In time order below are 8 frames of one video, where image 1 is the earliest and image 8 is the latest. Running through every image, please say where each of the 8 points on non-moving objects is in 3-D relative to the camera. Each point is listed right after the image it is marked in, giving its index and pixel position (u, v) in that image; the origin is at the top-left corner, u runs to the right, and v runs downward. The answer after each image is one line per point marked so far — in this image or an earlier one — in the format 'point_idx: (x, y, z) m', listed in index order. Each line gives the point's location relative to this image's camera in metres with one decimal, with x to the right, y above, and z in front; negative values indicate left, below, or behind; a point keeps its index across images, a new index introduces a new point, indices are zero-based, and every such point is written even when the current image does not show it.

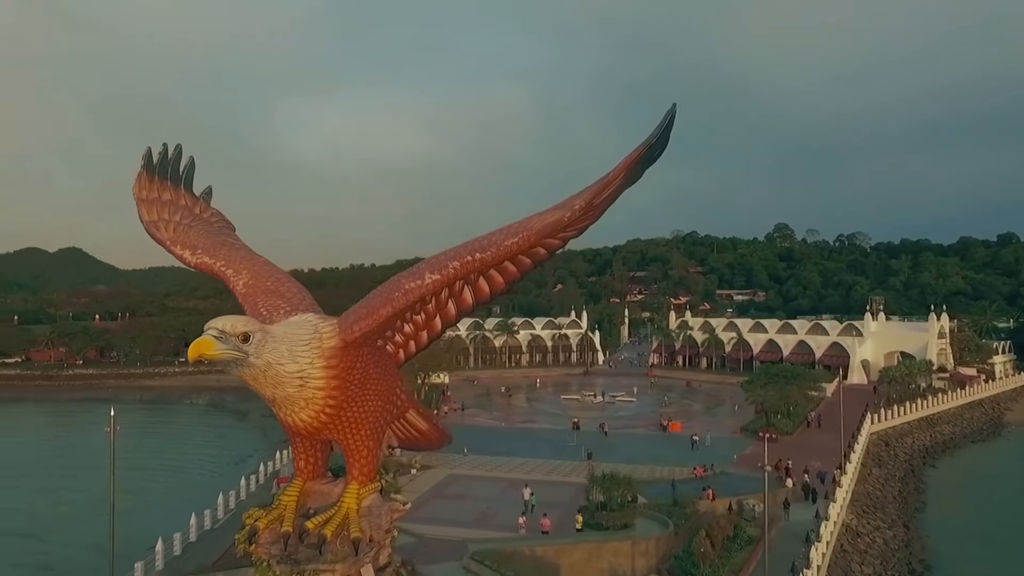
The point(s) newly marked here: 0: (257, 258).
0: (-2.5, +0.3, +6.3) m
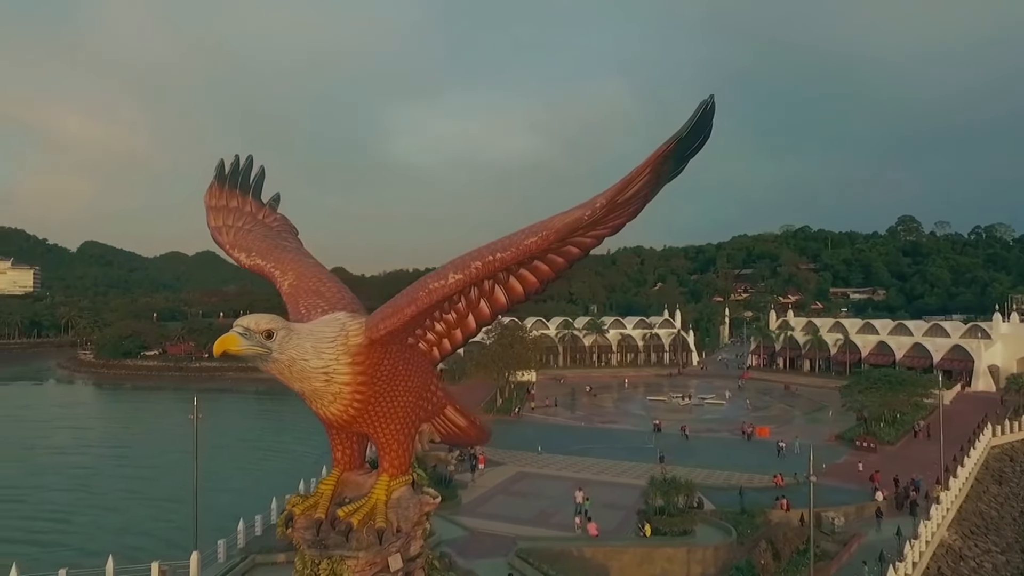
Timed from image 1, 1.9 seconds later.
0: (-2.2, +0.3, +6.7) m
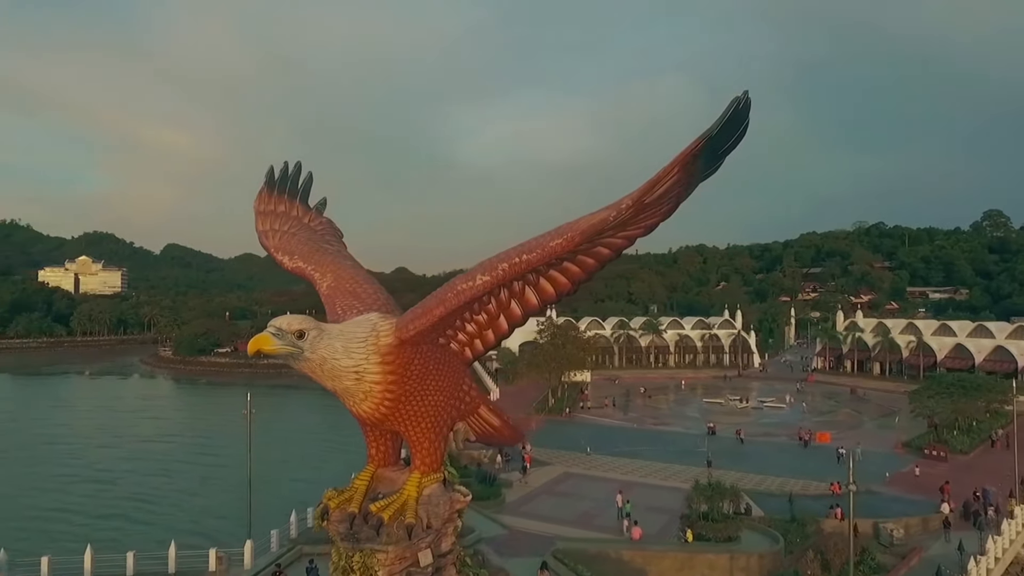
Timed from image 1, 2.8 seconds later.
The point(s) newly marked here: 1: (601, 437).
0: (-1.8, +0.3, +7.0) m
1: (+2.5, -4.2, +18.1) m
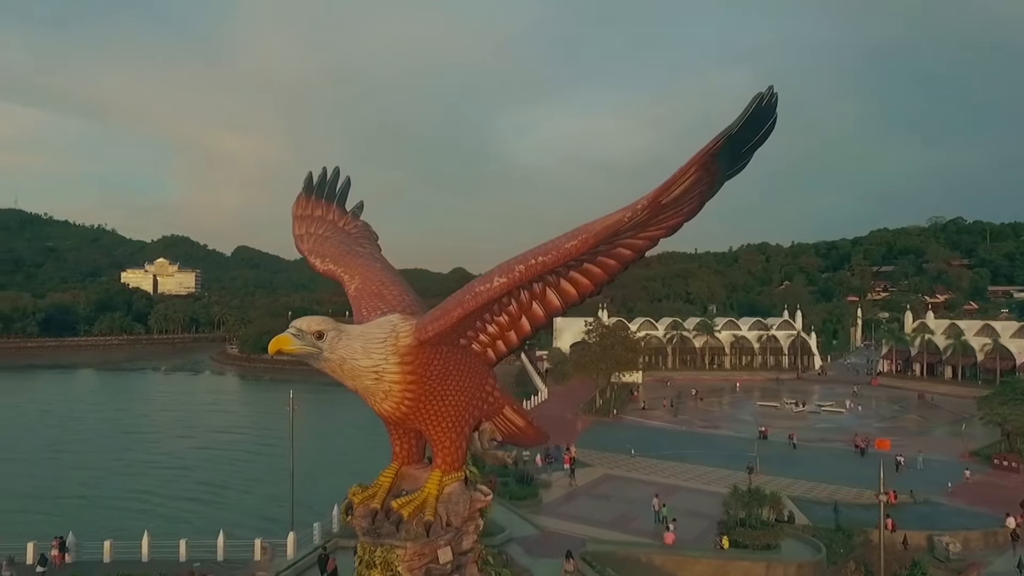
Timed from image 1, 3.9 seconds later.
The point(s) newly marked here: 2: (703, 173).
0: (-1.6, +0.3, +7.1) m
1: (+3.8, -4.2, +17.8) m
2: (+1.6, +1.0, +5.5) m
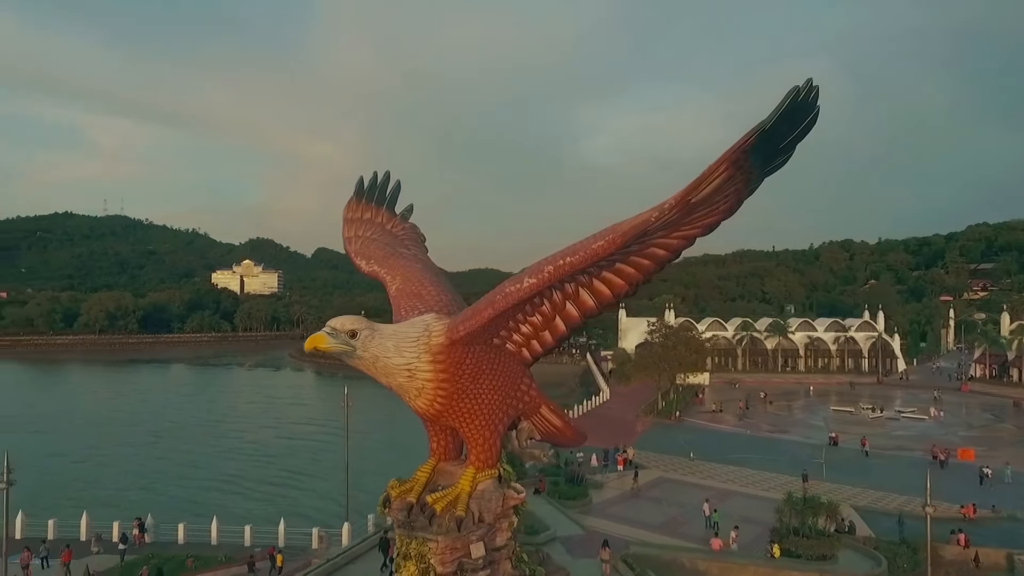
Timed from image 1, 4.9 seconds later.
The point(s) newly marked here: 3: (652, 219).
0: (-1.1, +0.3, +7.4) m
1: (+5.4, -4.2, +17.4) m
2: (+1.9, +1.0, +5.3) m
3: (+1.1, +0.6, +5.2) m
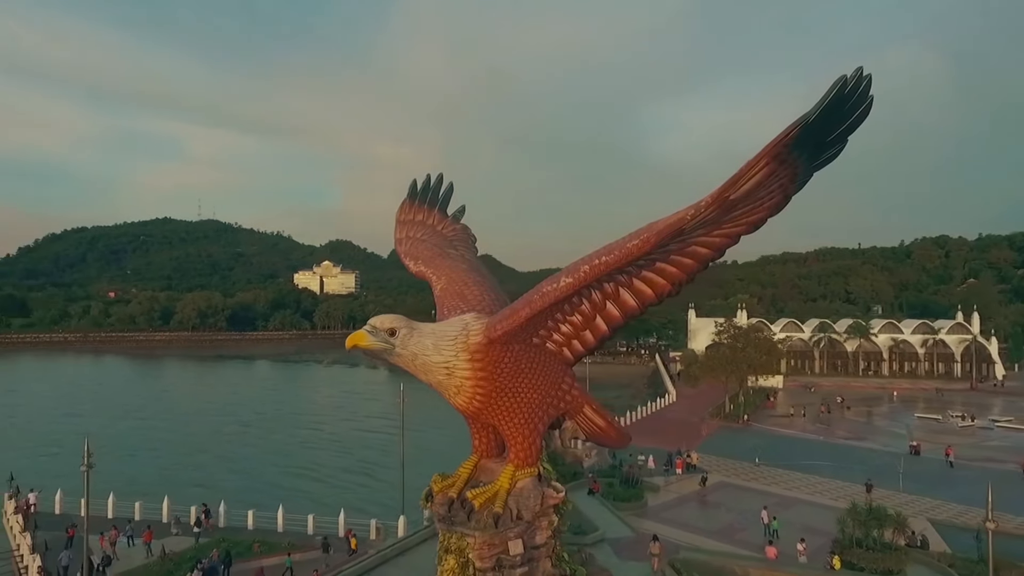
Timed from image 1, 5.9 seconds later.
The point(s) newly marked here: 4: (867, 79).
0: (-0.6, +0.3, +7.5) m
1: (+7.0, -4.2, +16.7) m
2: (+2.1, +1.0, +5.1) m
3: (+1.4, +0.6, +5.1) m
4: (+2.7, +1.6, +4.8) m
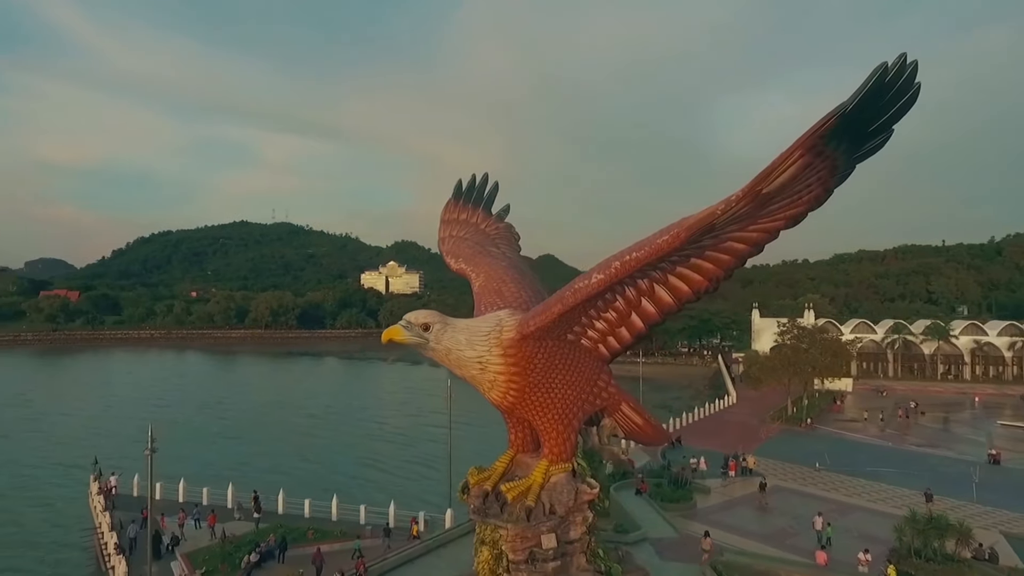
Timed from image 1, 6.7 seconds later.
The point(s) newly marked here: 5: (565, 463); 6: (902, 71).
0: (-0.1, +0.3, +7.6) m
1: (+8.3, -4.2, +16.0) m
2: (+2.4, +1.0, +5.0) m
3: (+1.6, +0.6, +5.1) m
4: (+2.9, +1.6, +4.6) m
5: (+0.5, -1.7, +6.2) m
6: (+2.8, +1.6, +4.7) m
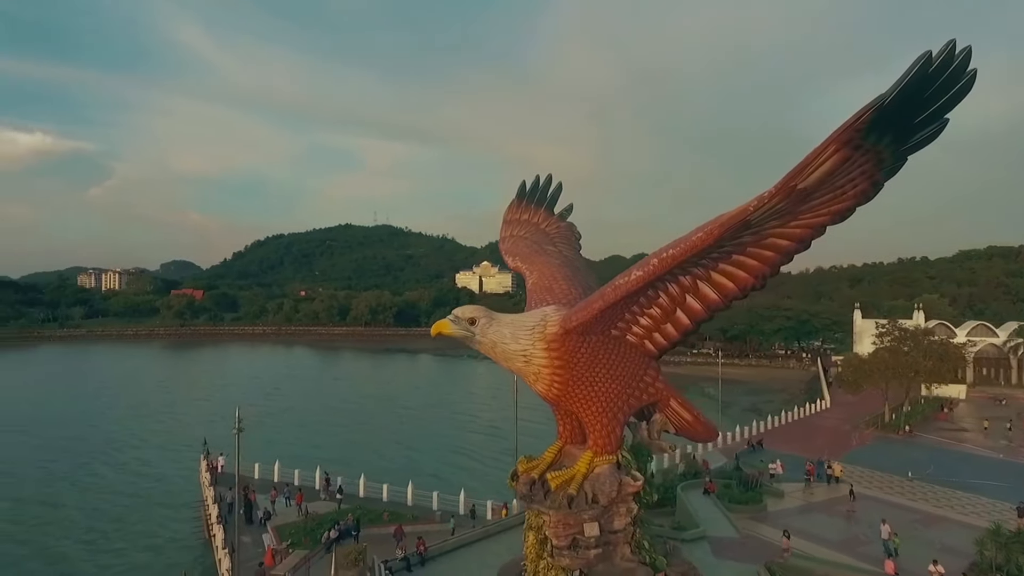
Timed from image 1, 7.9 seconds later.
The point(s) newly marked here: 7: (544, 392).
0: (+0.5, +0.3, +7.9) m
1: (+10.2, -4.1, +15.0) m
2: (+2.6, +1.1, +4.9) m
3: (+1.9, +0.6, +5.1) m
4: (+3.1, +1.7, +4.5) m
5: (+1.0, -1.7, +6.4) m
6: (+3.0, +1.6, +4.5) m
7: (+0.4, -1.1, +6.7) m
